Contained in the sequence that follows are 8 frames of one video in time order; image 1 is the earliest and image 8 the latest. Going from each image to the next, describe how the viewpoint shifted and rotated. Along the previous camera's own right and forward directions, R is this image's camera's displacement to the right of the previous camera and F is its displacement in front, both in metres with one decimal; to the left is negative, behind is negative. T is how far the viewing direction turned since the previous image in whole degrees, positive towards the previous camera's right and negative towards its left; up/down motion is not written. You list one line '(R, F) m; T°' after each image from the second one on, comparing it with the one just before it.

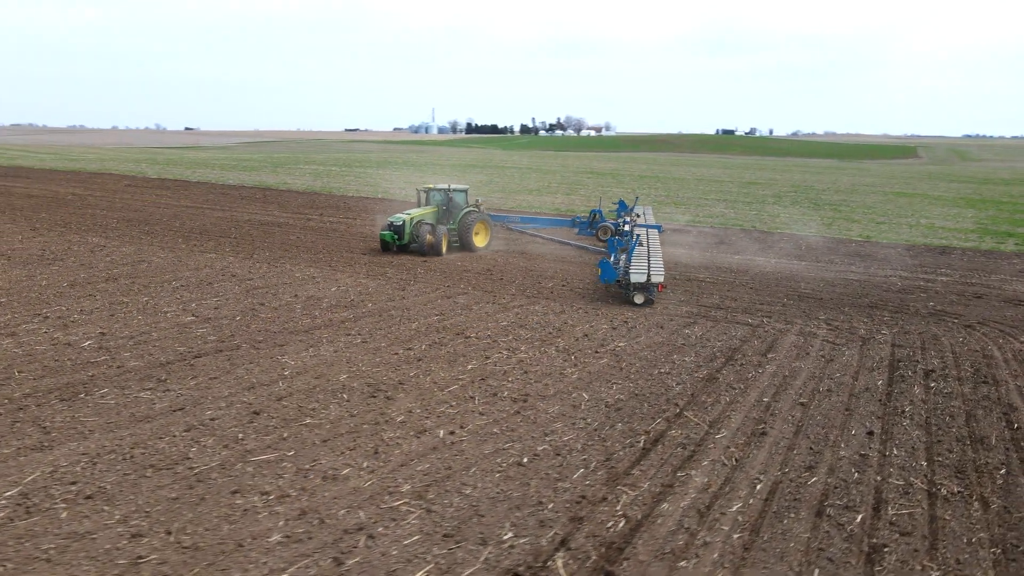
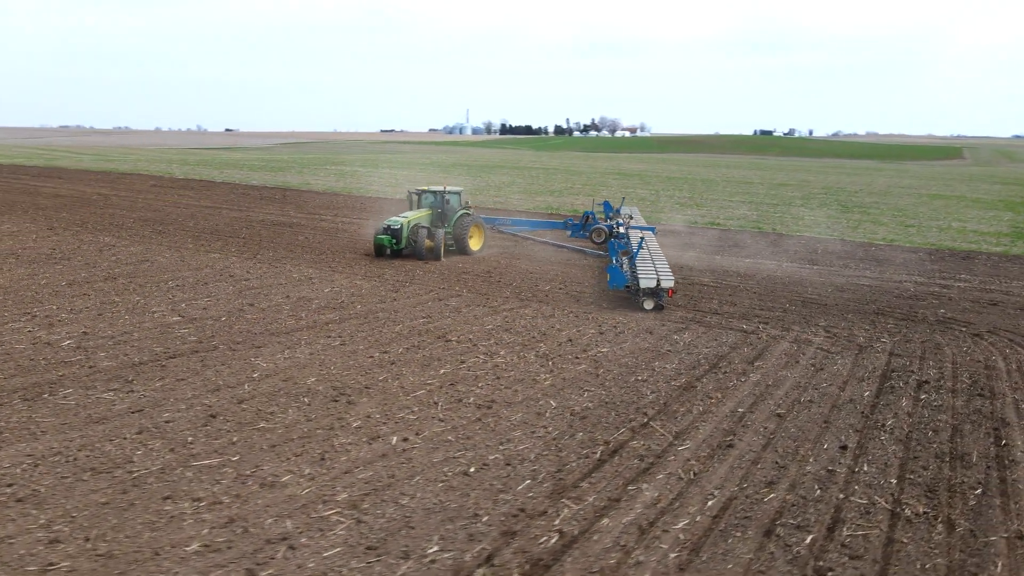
(+0.7, +0.2) m; -3°
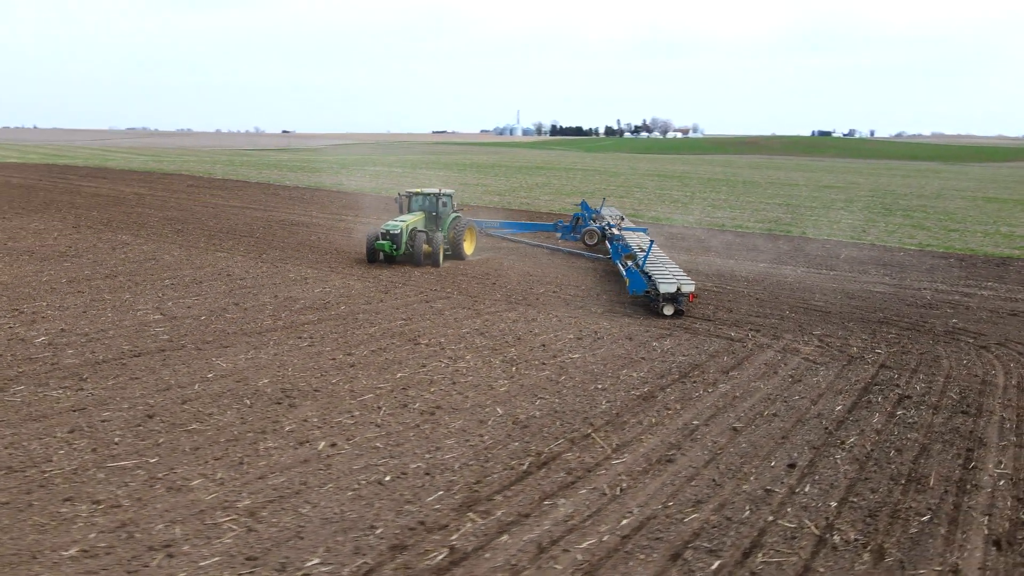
(+1.0, +0.2) m; -4°
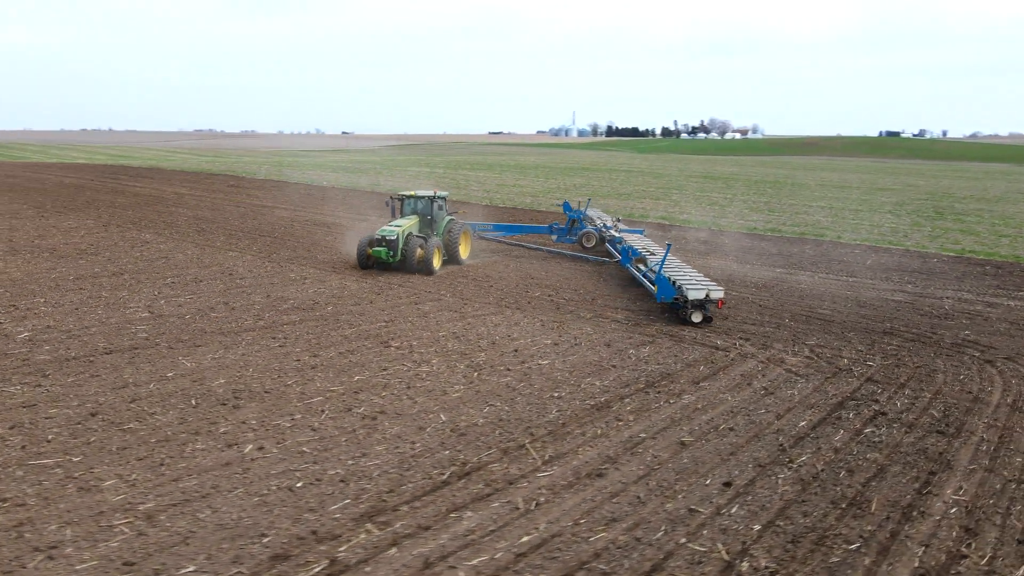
(+1.0, +0.2) m; -4°
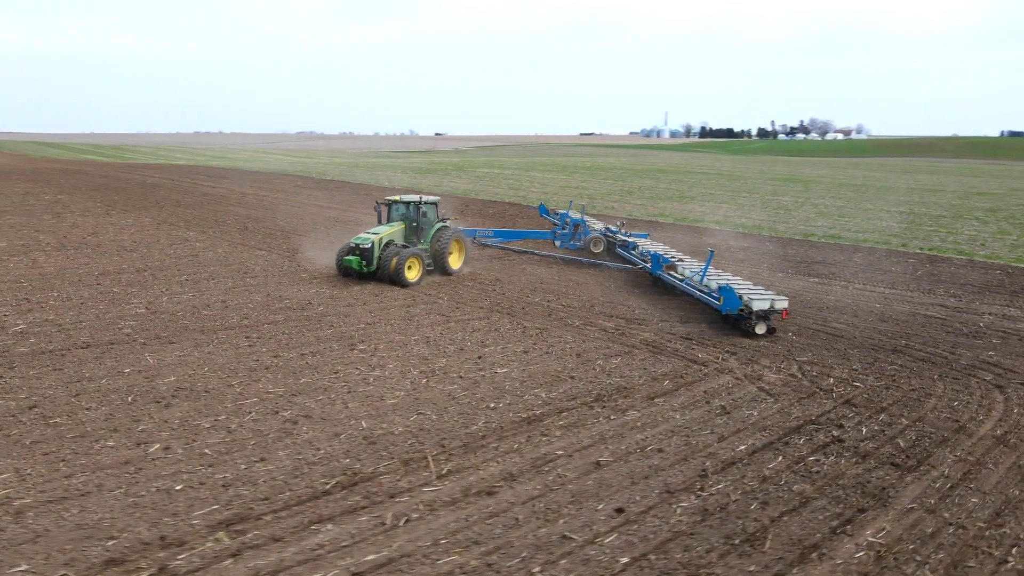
(+1.5, +0.3) m; -7°
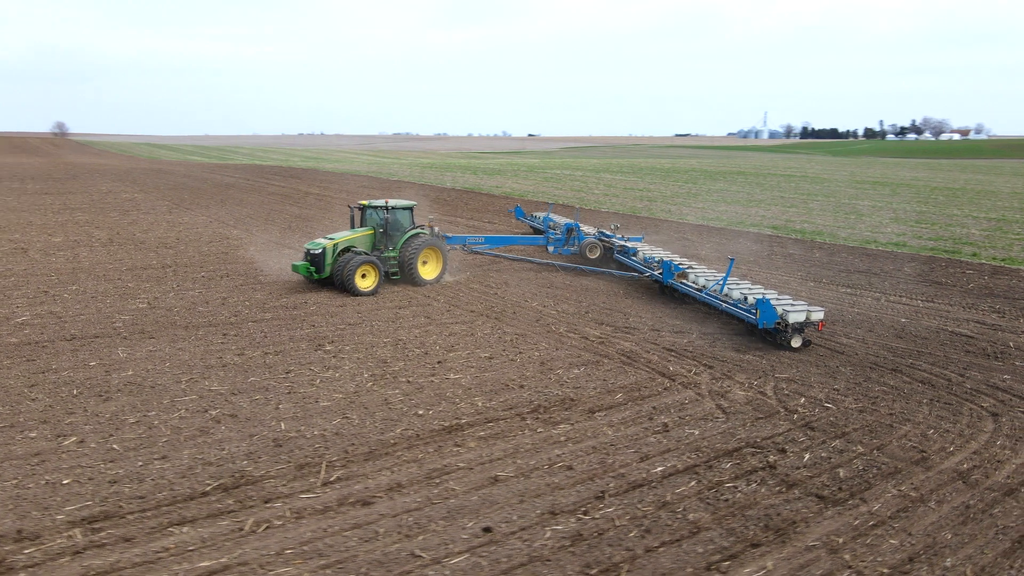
(+1.6, +0.3) m; -7°
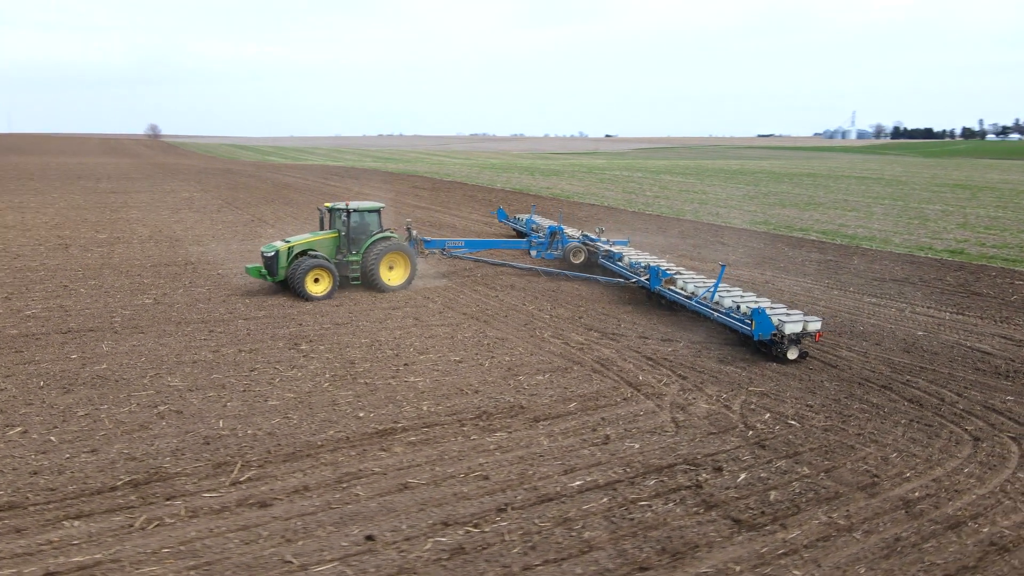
(+1.3, +0.2) m; -6°
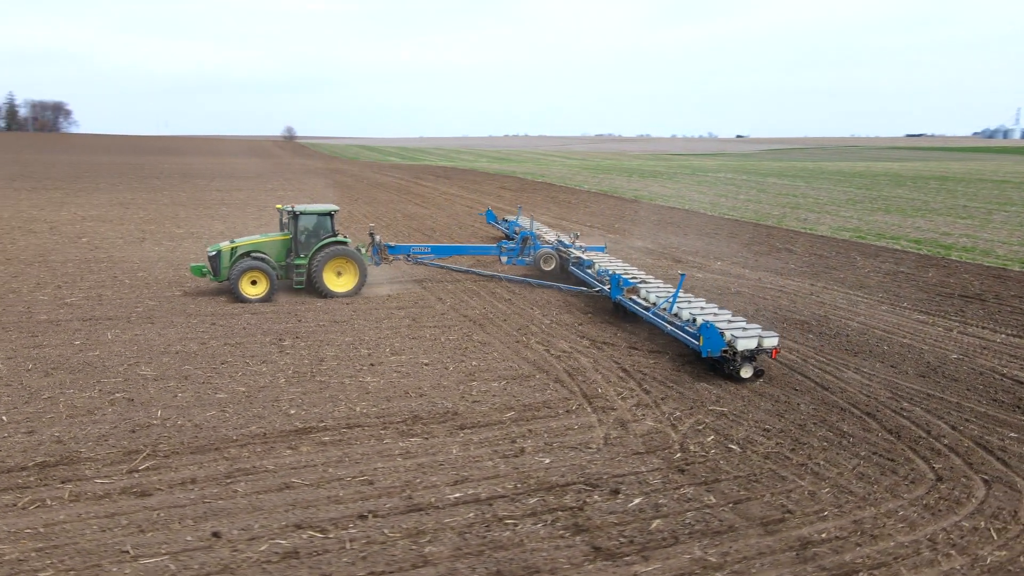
(+1.9, +0.3) m; -9°
